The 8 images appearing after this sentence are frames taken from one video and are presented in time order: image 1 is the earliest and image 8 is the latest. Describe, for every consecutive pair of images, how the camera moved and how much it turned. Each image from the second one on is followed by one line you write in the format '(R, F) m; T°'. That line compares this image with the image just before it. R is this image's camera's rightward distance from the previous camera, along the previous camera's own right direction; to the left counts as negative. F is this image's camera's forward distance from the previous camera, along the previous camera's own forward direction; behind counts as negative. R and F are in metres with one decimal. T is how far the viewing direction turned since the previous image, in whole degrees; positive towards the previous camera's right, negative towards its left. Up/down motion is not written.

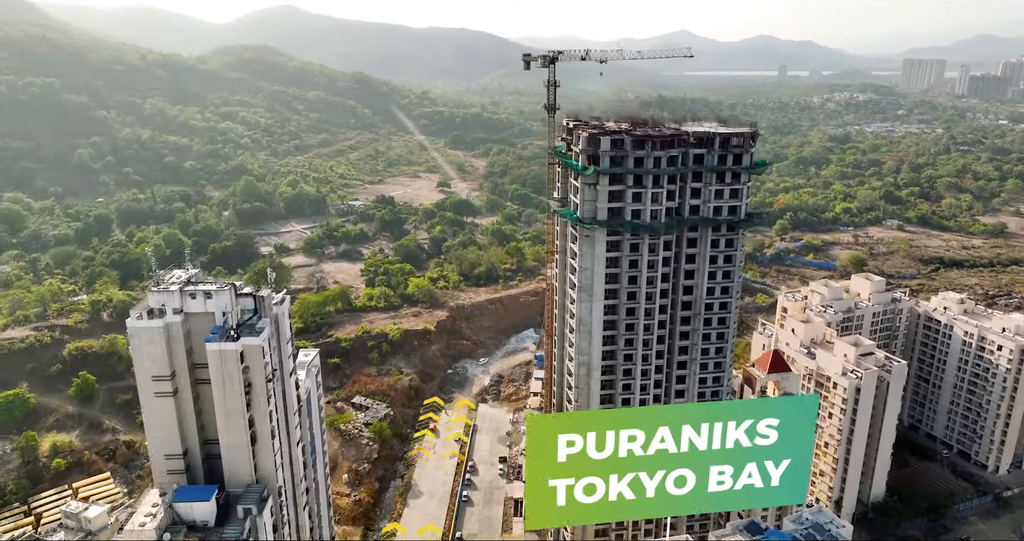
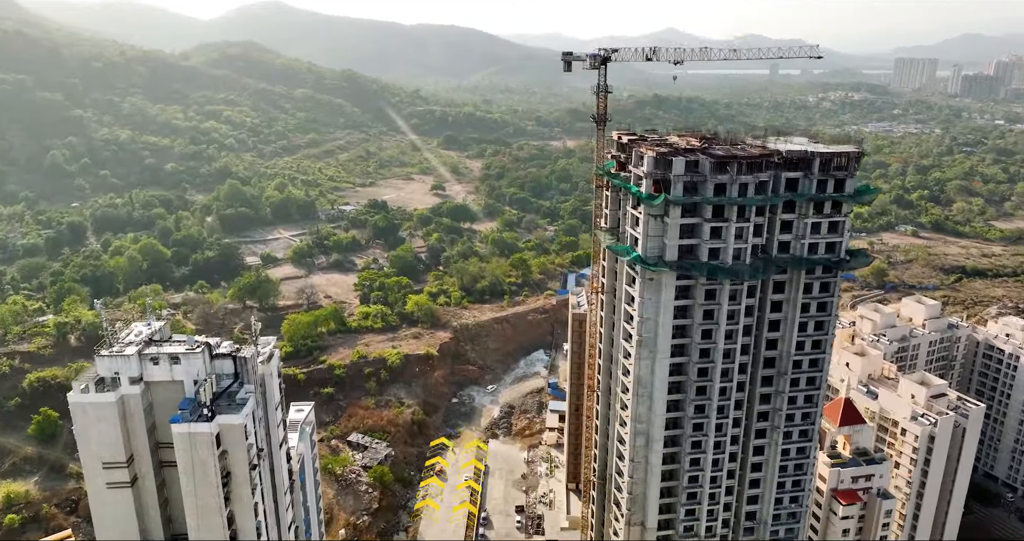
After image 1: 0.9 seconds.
(-2.0, +5.7) m; +1°
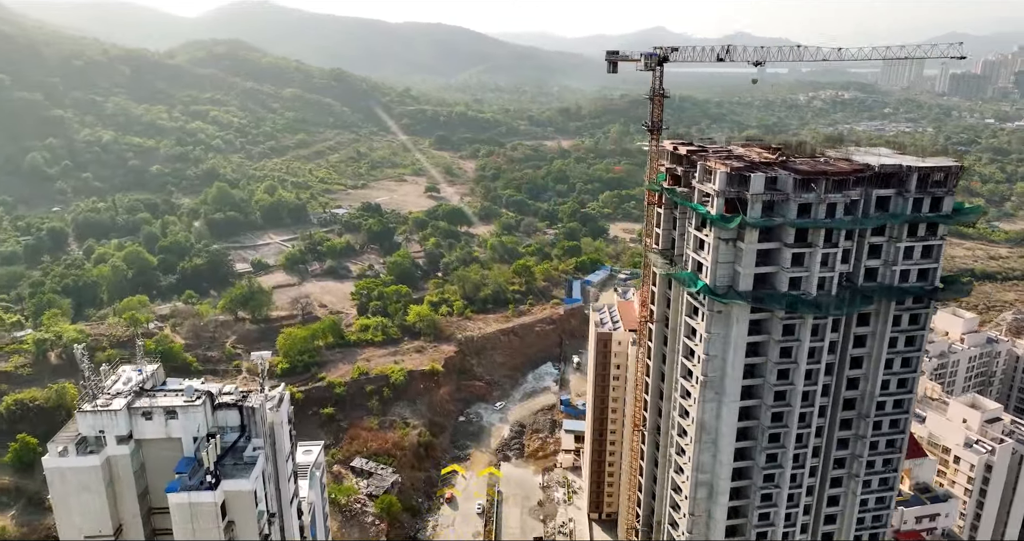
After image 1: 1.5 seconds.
(-1.8, +3.1) m; +1°
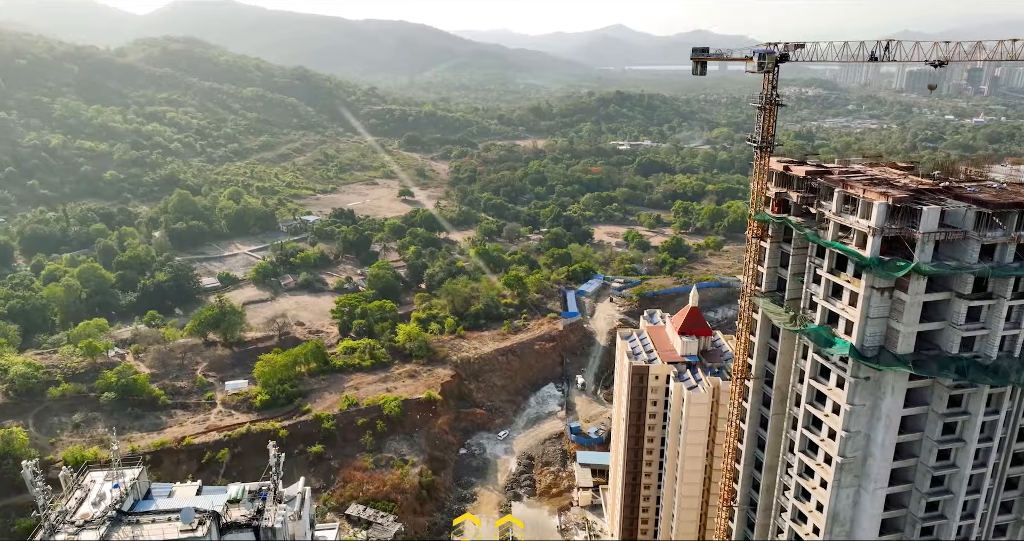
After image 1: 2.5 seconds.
(-2.9, +4.5) m; +3°
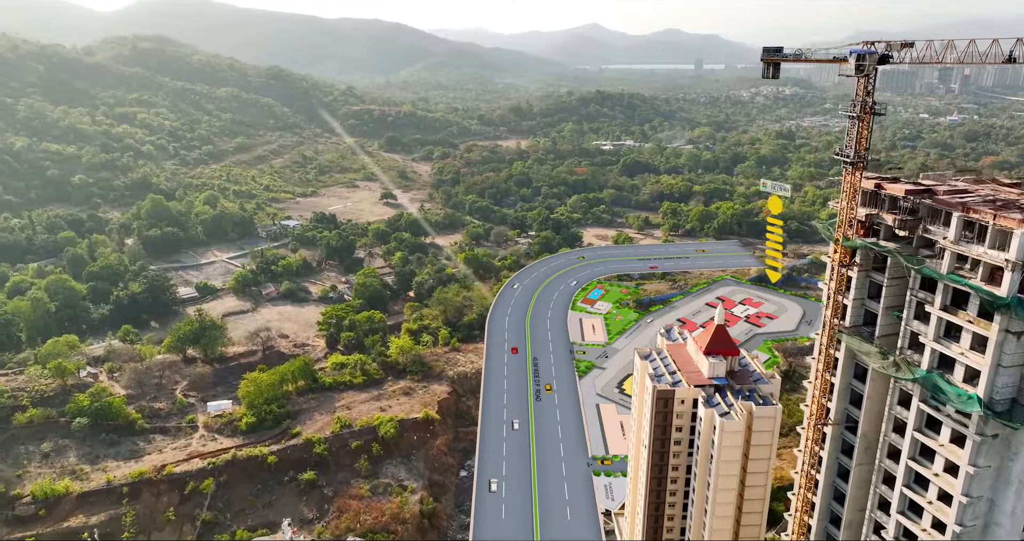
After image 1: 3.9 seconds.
(-1.7, +2.5) m; +2°
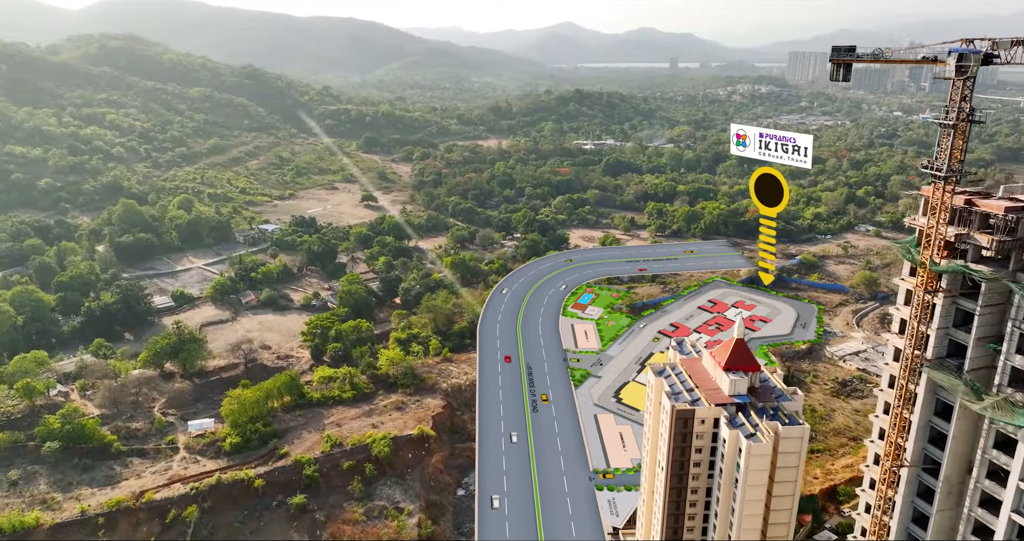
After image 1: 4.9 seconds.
(-1.4, +1.9) m; +2°
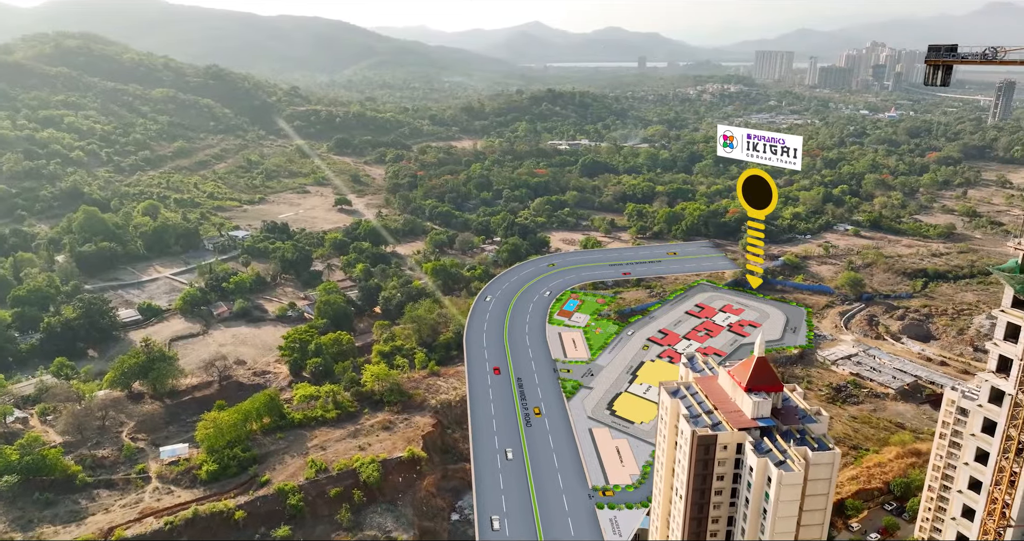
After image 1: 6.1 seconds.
(-1.4, +2.1) m; +3°
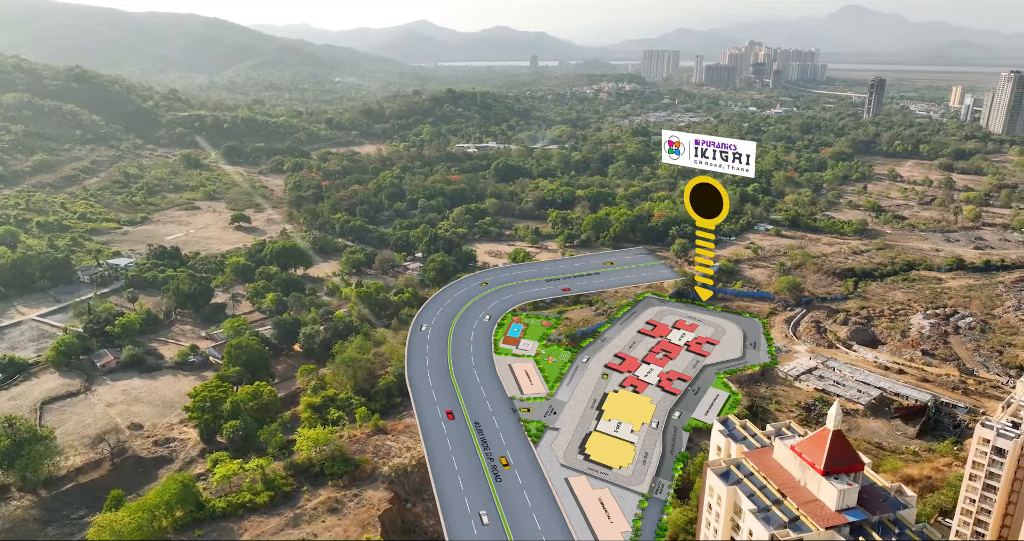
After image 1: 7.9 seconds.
(-3.7, +6.6) m; +9°
